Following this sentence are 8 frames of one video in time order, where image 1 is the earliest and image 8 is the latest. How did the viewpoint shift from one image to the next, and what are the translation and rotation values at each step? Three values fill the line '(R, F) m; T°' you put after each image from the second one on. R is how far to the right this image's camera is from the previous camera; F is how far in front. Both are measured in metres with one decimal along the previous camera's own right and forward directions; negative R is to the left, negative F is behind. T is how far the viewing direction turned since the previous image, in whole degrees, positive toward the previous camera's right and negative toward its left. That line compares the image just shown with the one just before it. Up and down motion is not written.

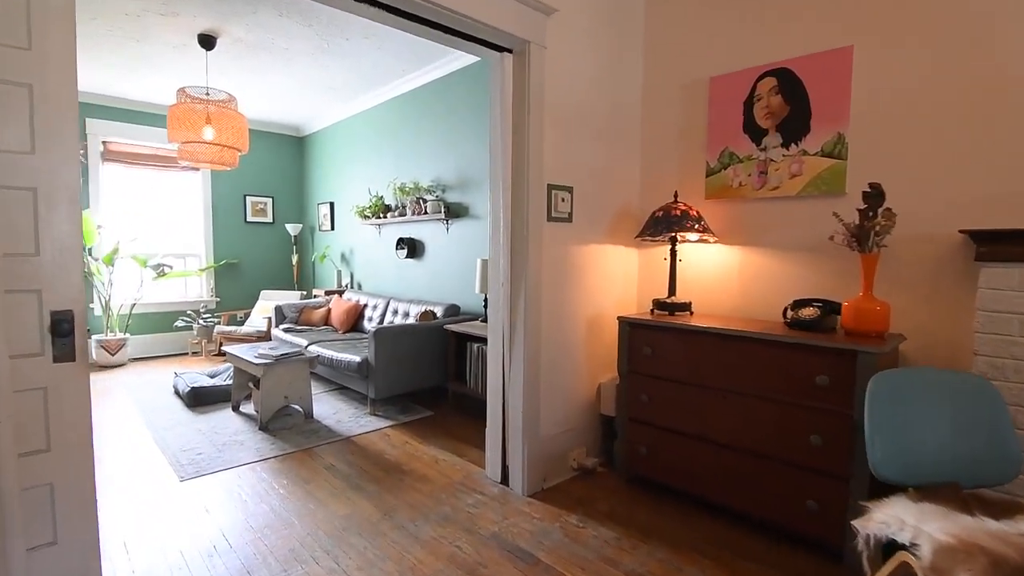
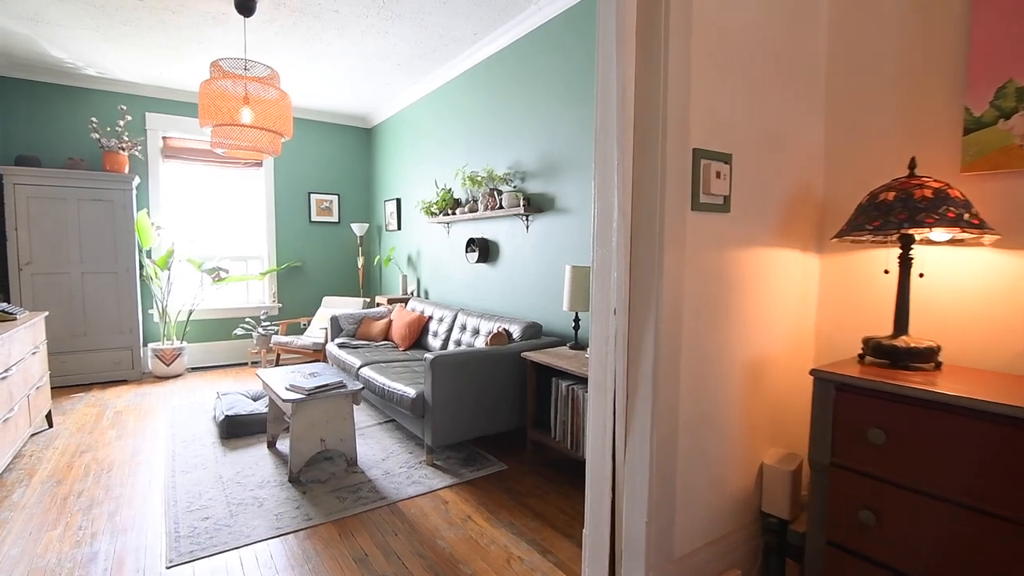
(-0.1, +0.9) m; -9°
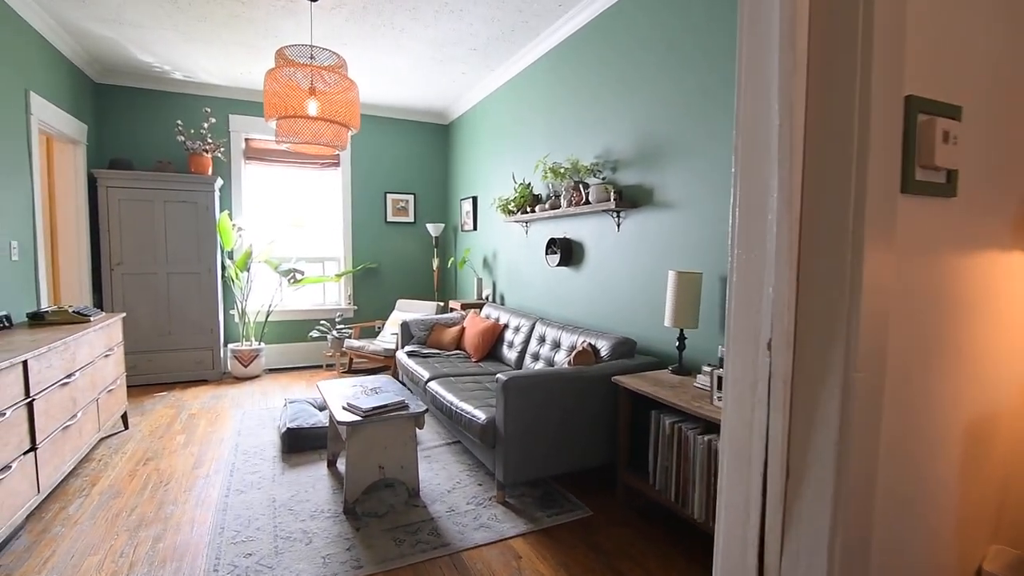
(0.0, +0.4) m; -9°
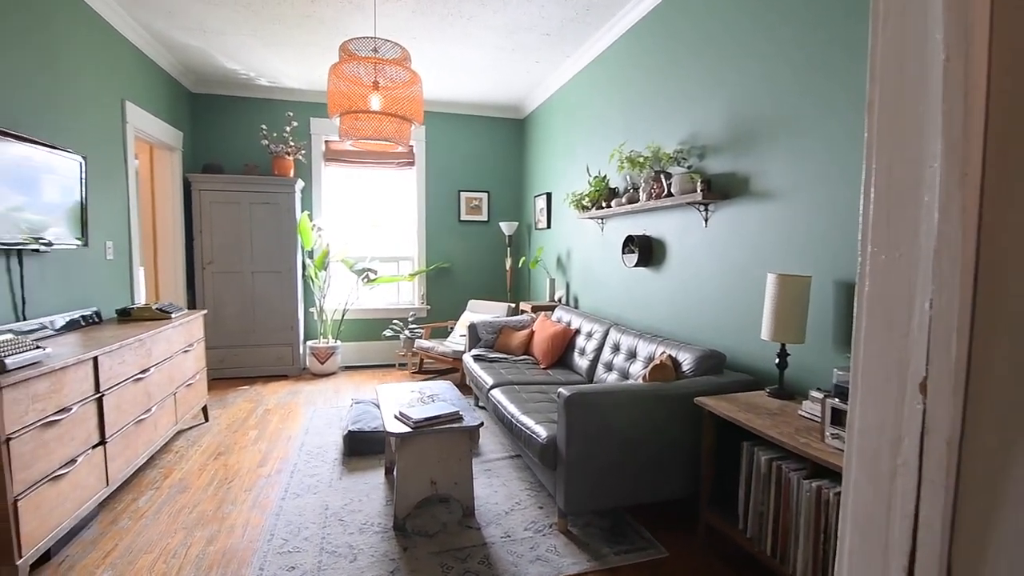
(+0.1, +0.3) m; -9°
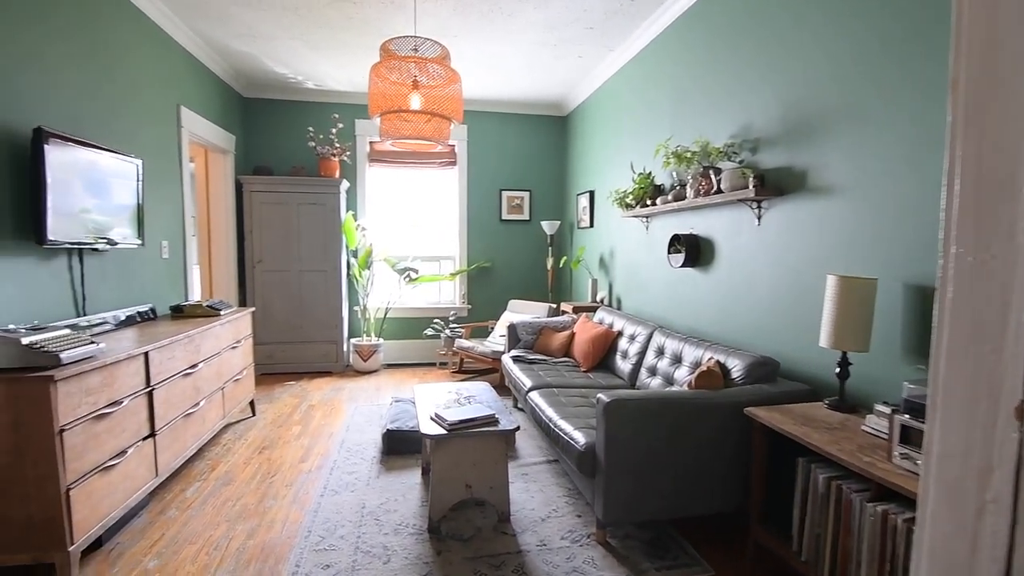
(0.0, +0.1) m; -5°
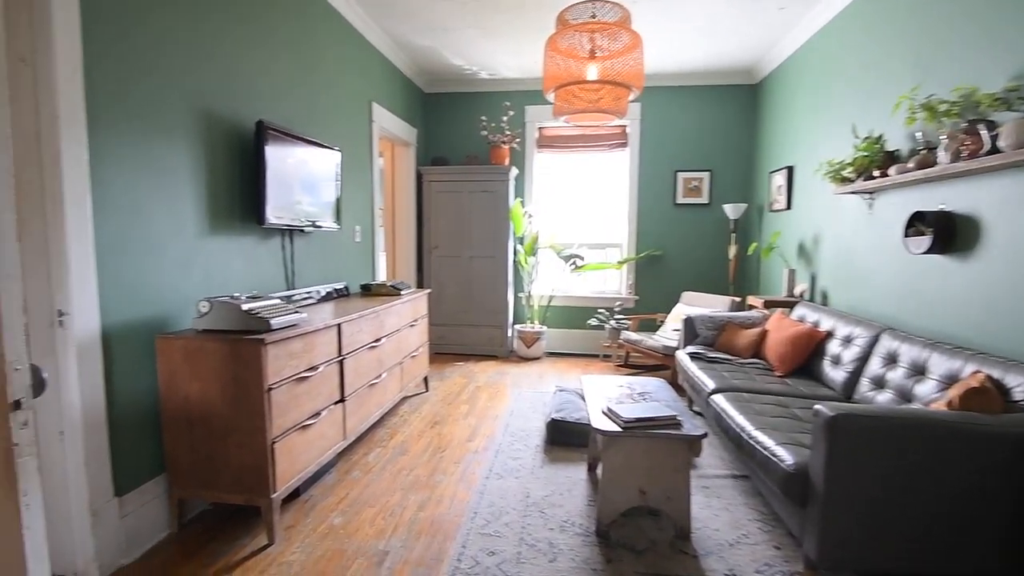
(-0.1, +0.2) m; -18°
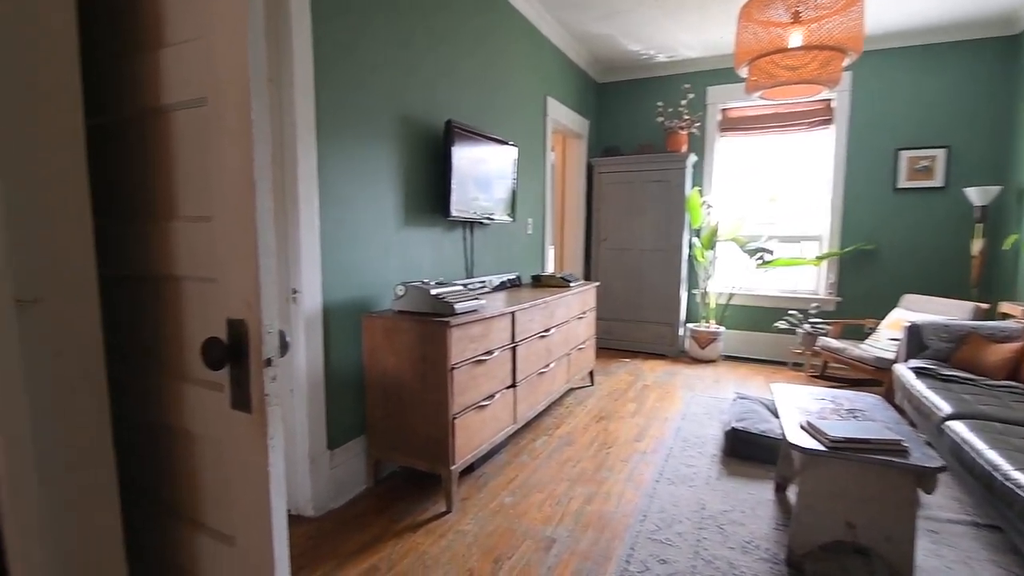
(-0.1, 0.0) m; -18°
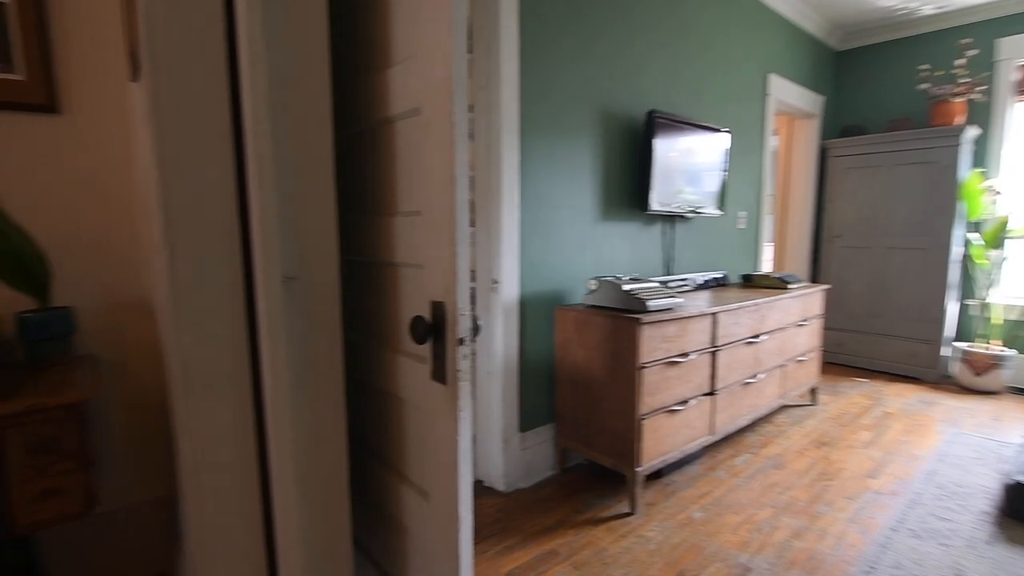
(0.0, 0.0) m; -23°
